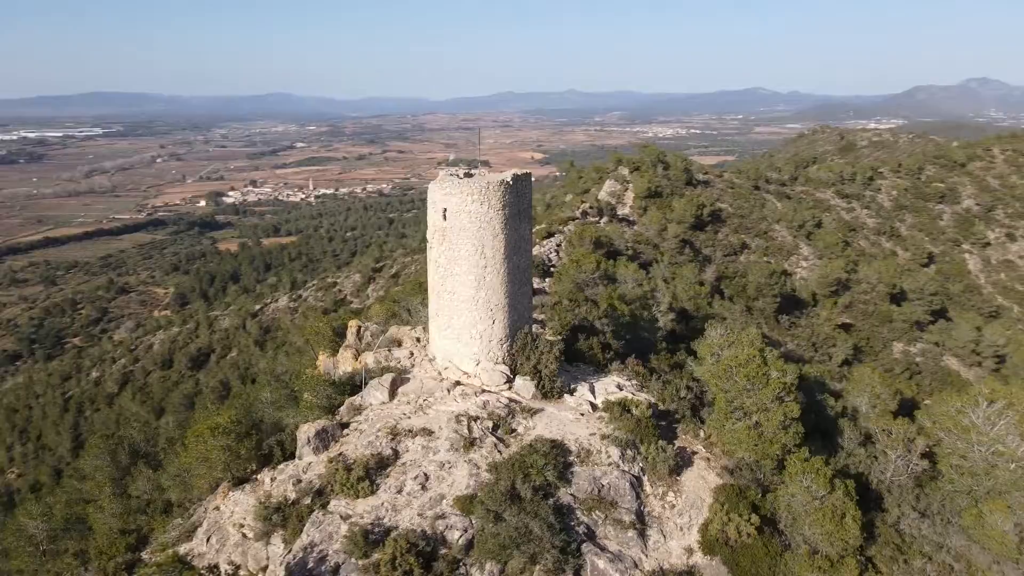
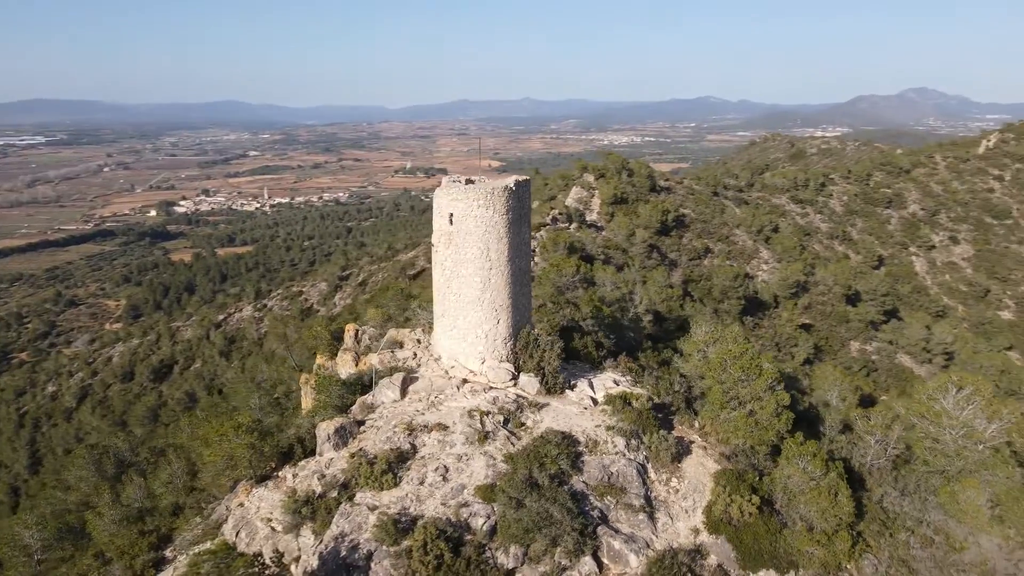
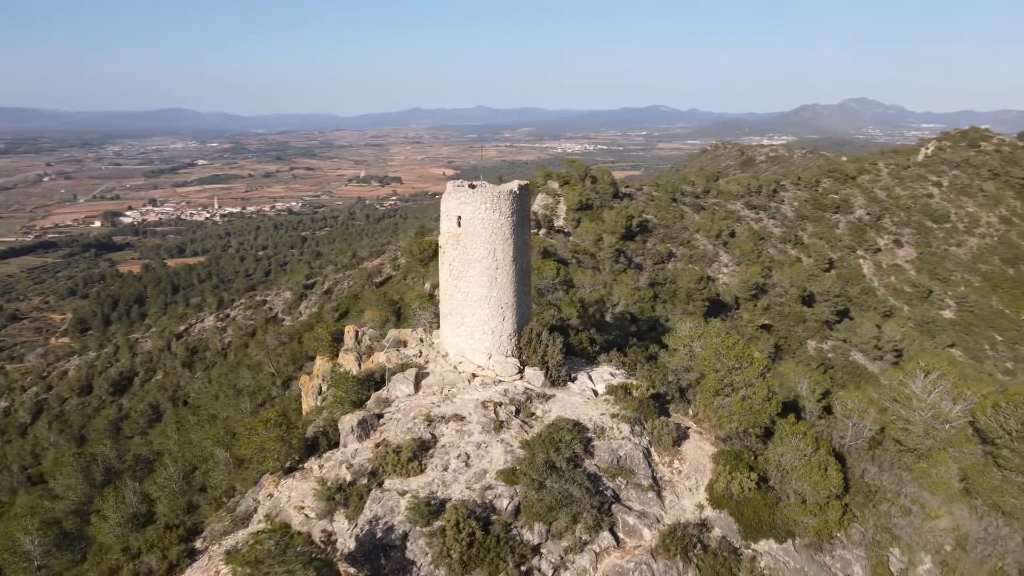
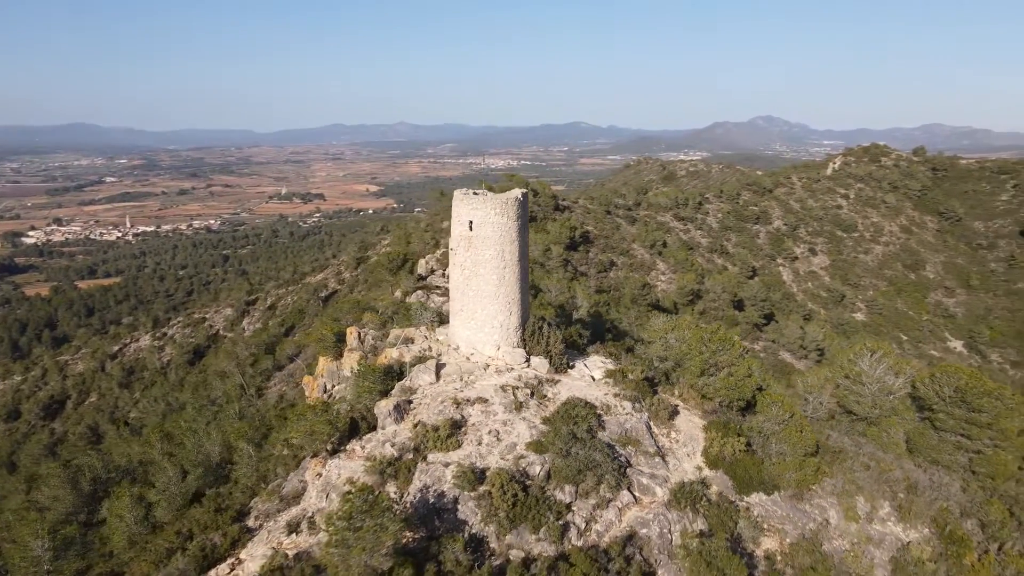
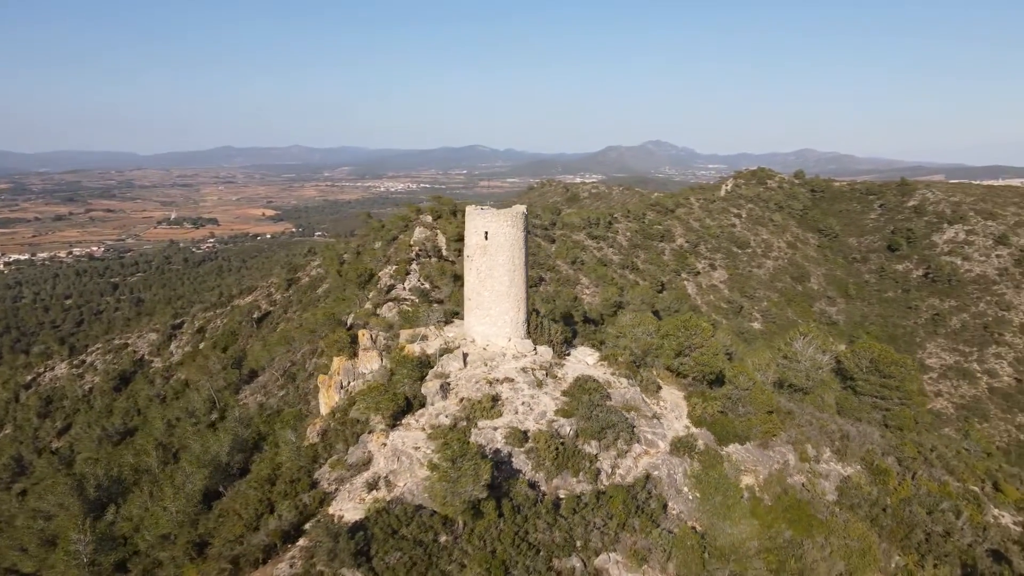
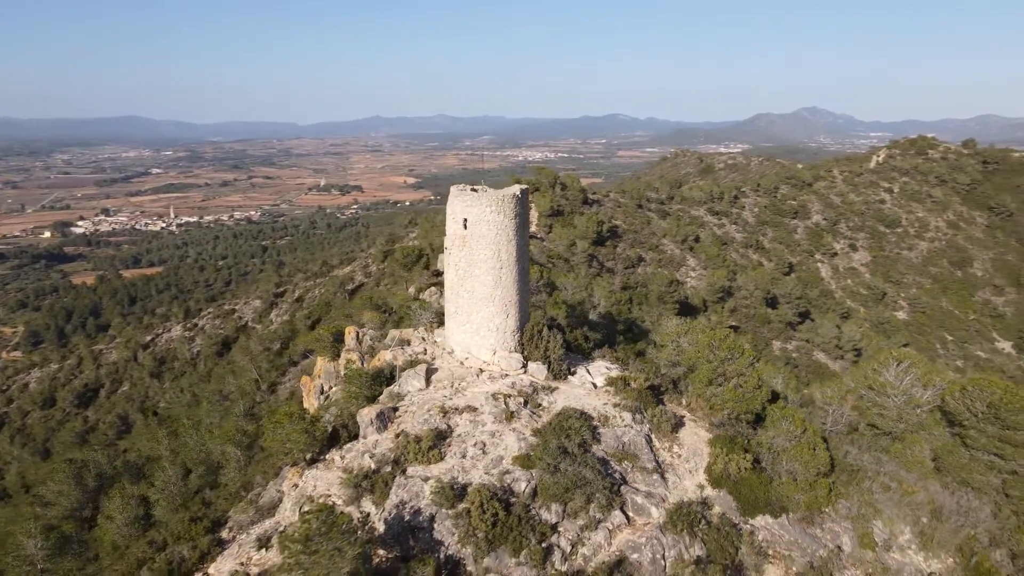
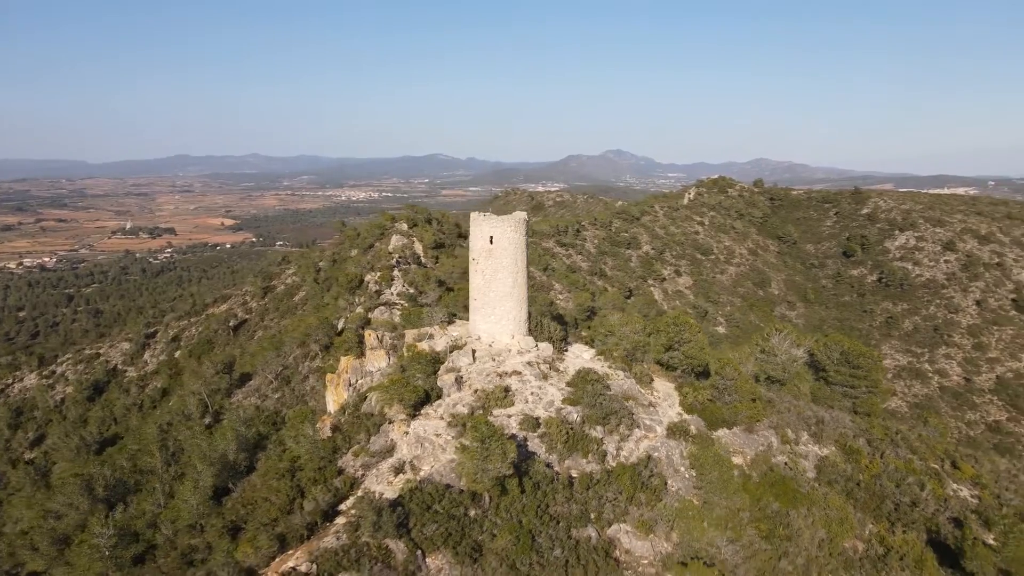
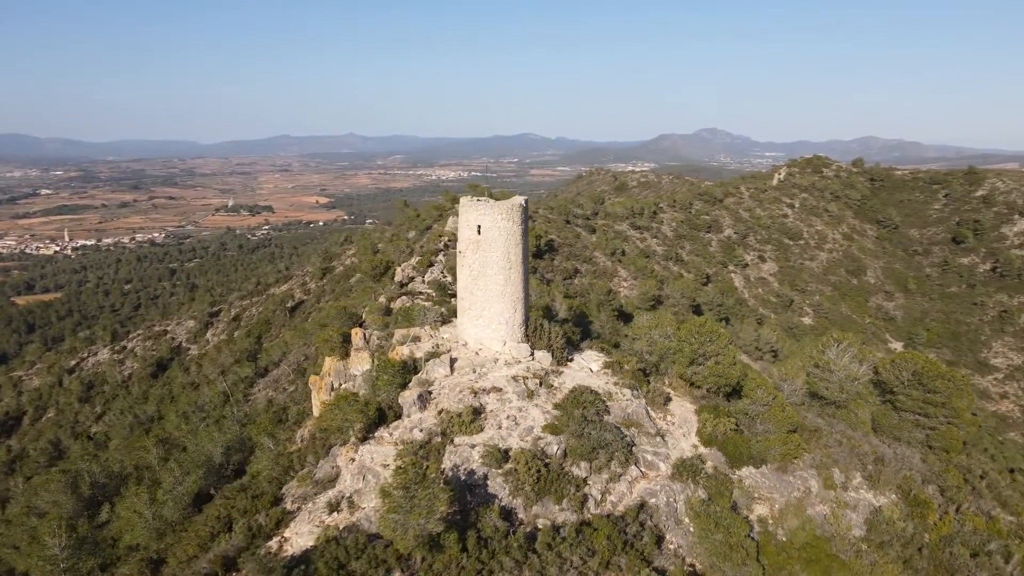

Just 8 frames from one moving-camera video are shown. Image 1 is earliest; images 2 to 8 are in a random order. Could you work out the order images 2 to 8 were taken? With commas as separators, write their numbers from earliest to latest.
2, 3, 6, 4, 8, 5, 7
